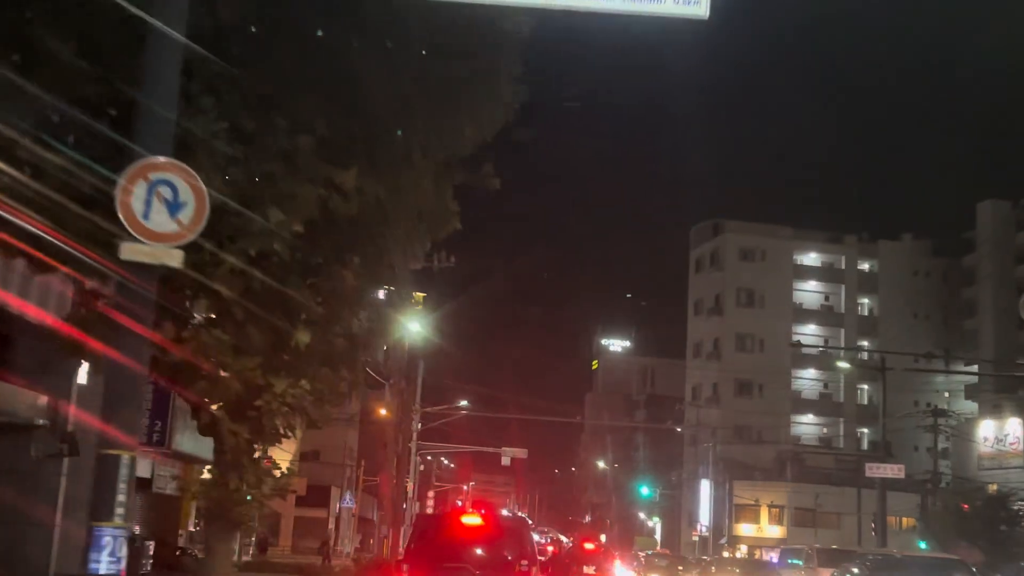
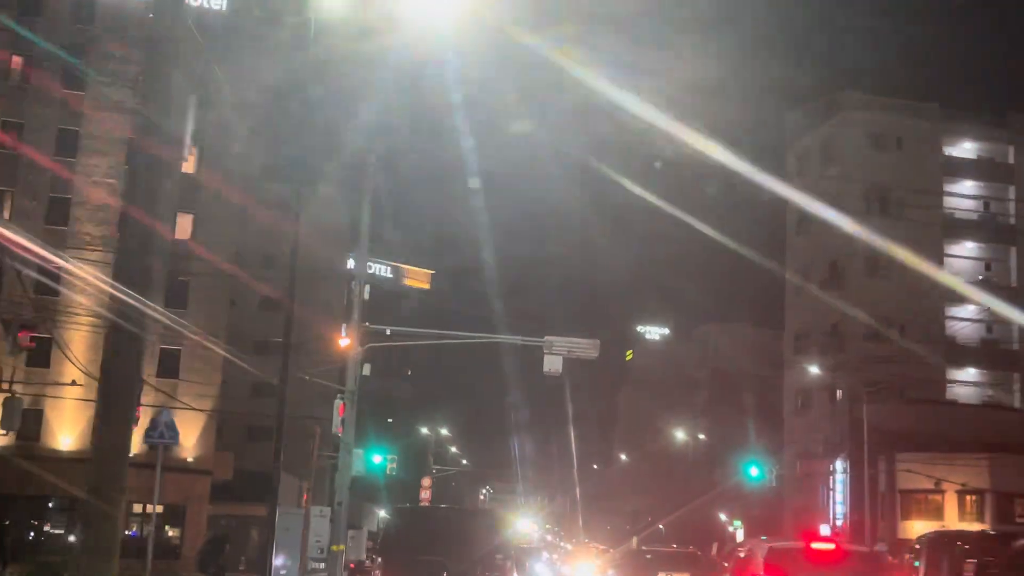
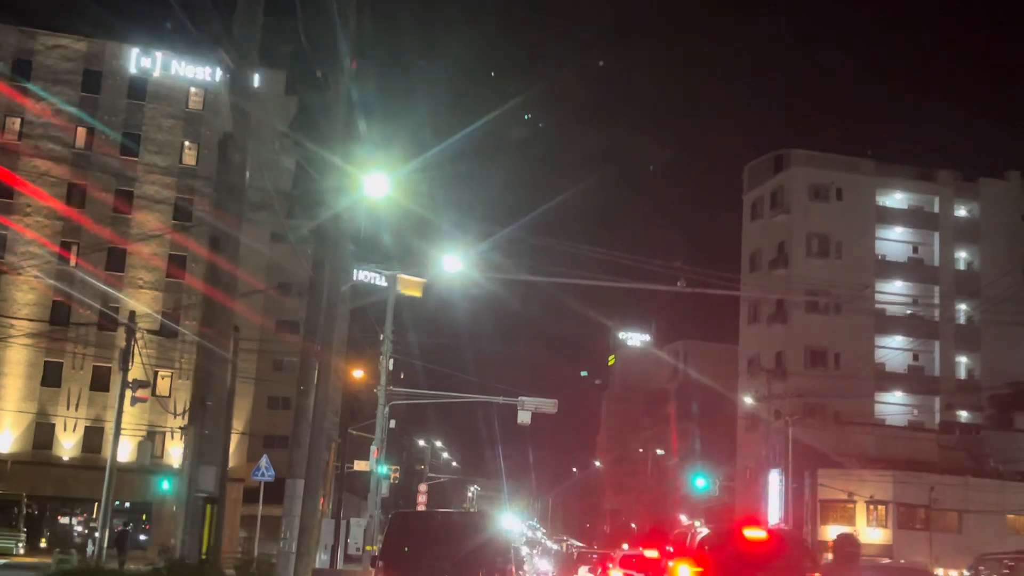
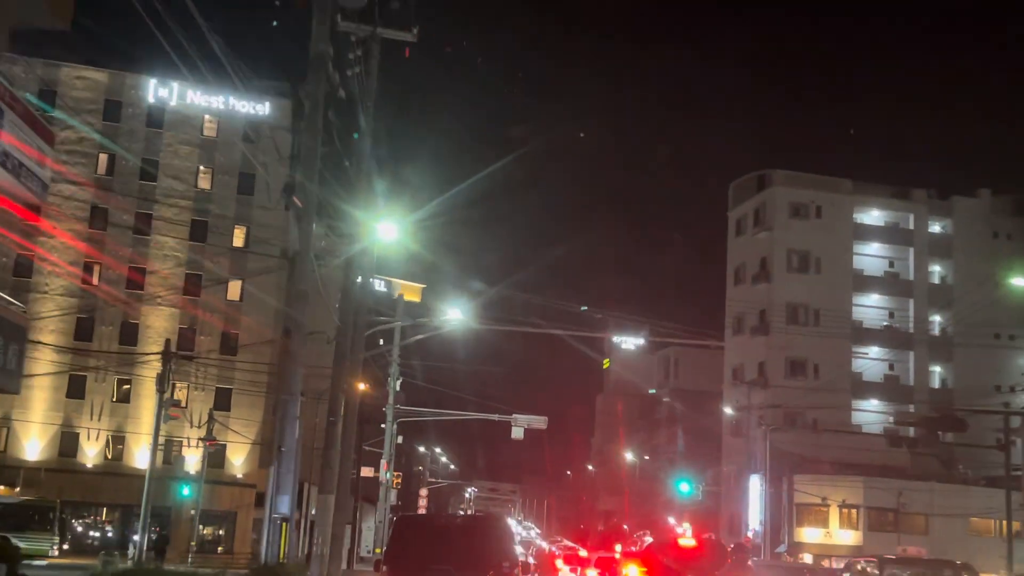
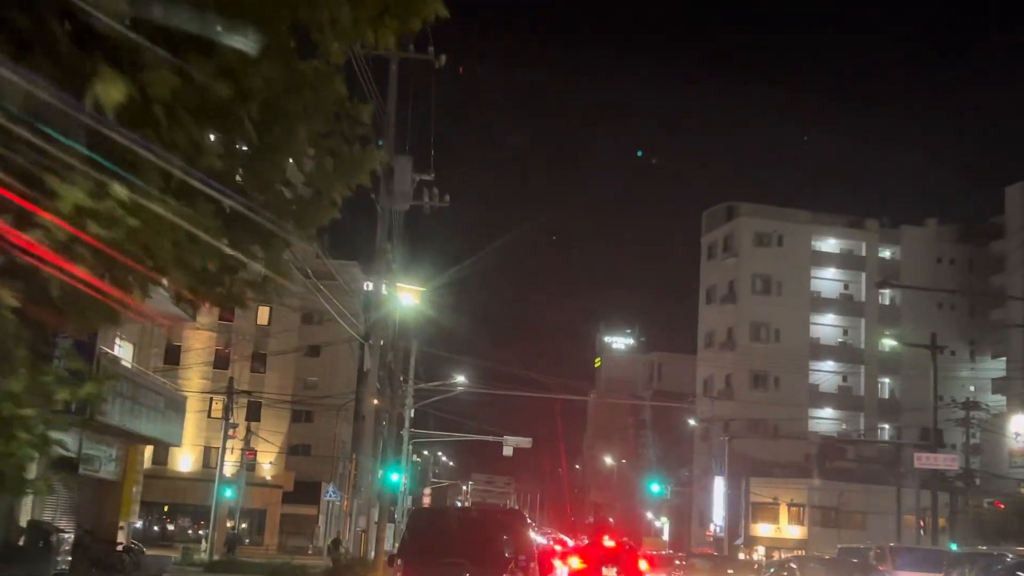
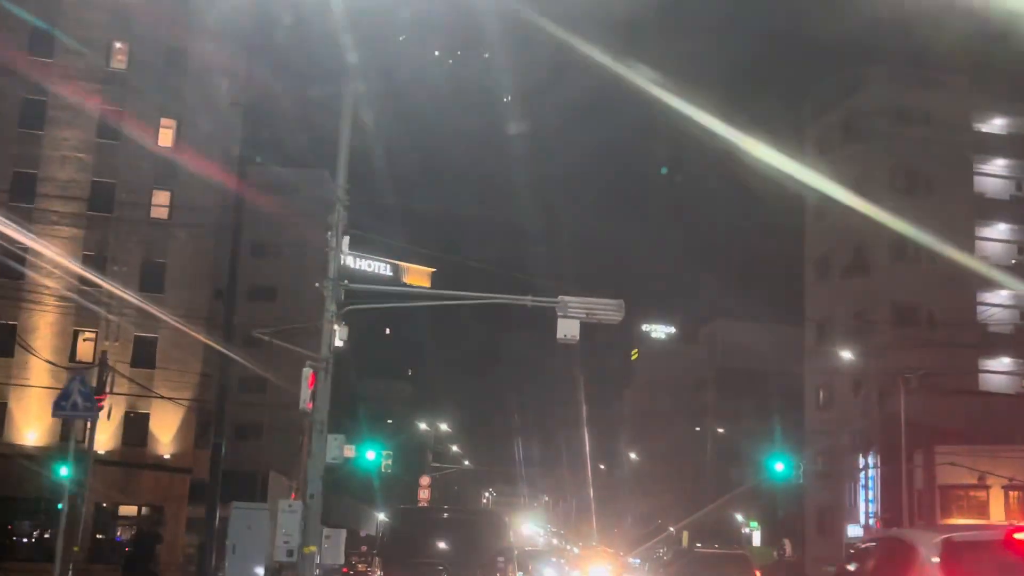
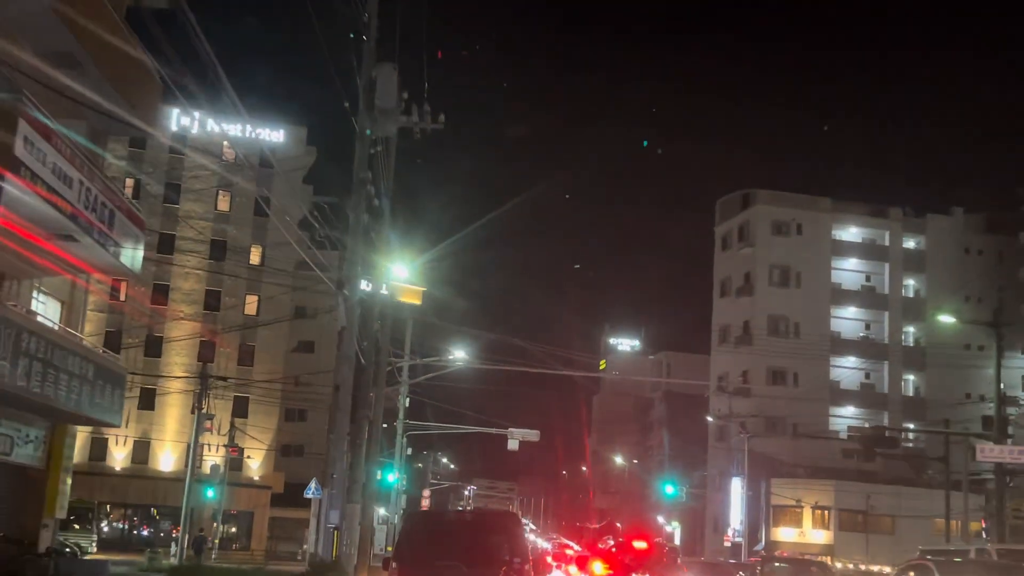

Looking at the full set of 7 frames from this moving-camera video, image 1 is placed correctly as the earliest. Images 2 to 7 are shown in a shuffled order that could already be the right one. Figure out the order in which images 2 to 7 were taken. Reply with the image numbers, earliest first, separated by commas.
5, 7, 4, 3, 2, 6
